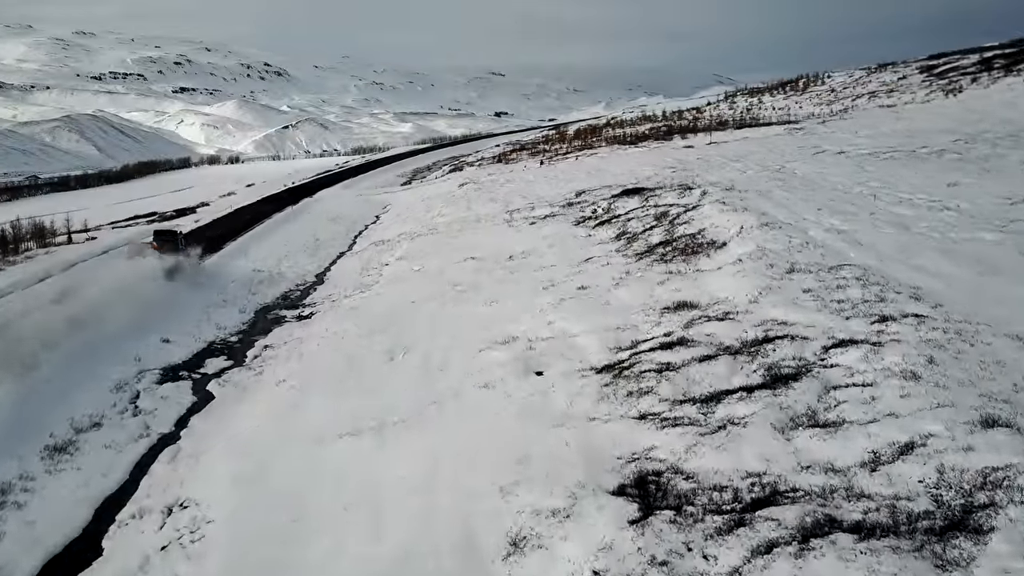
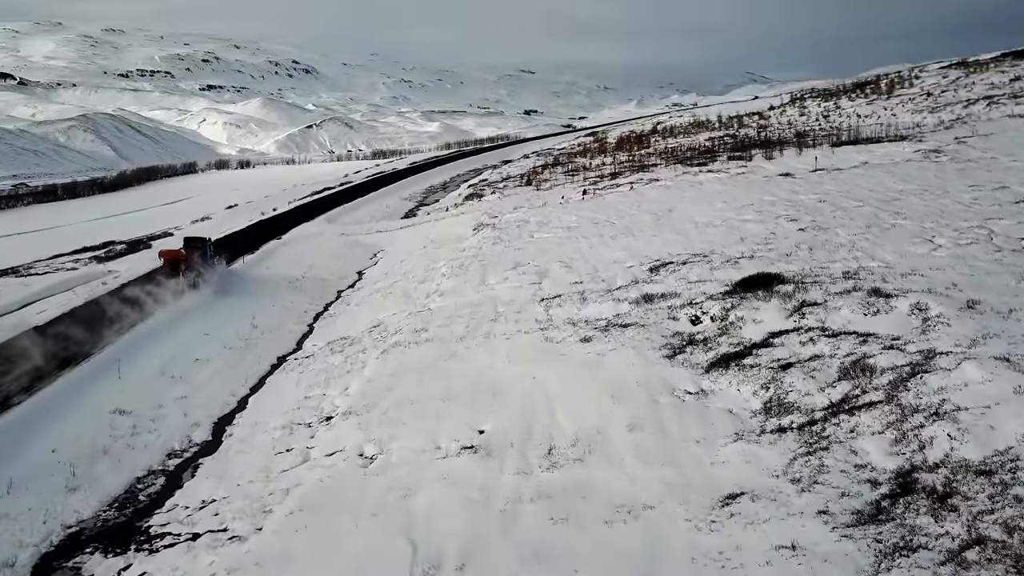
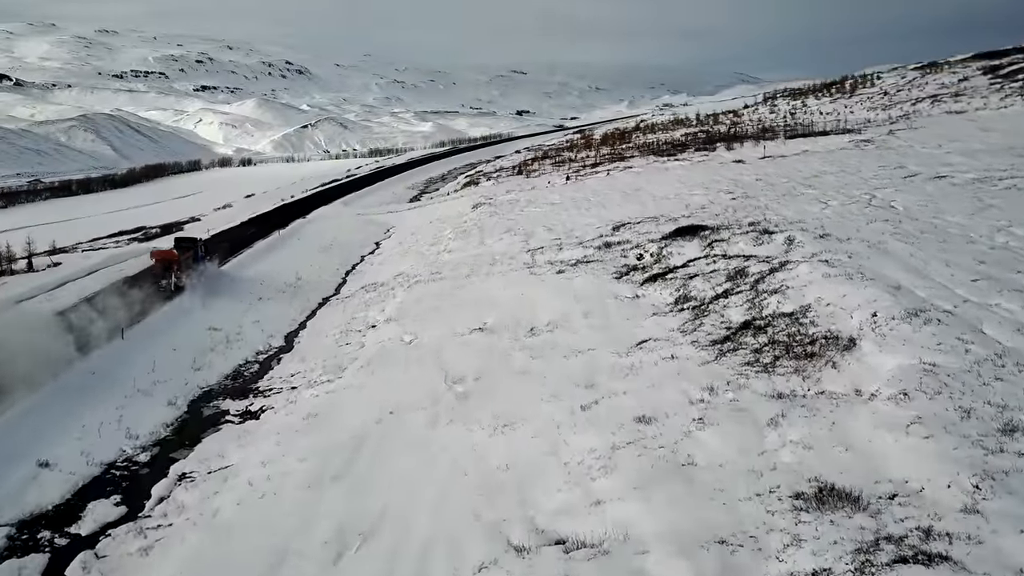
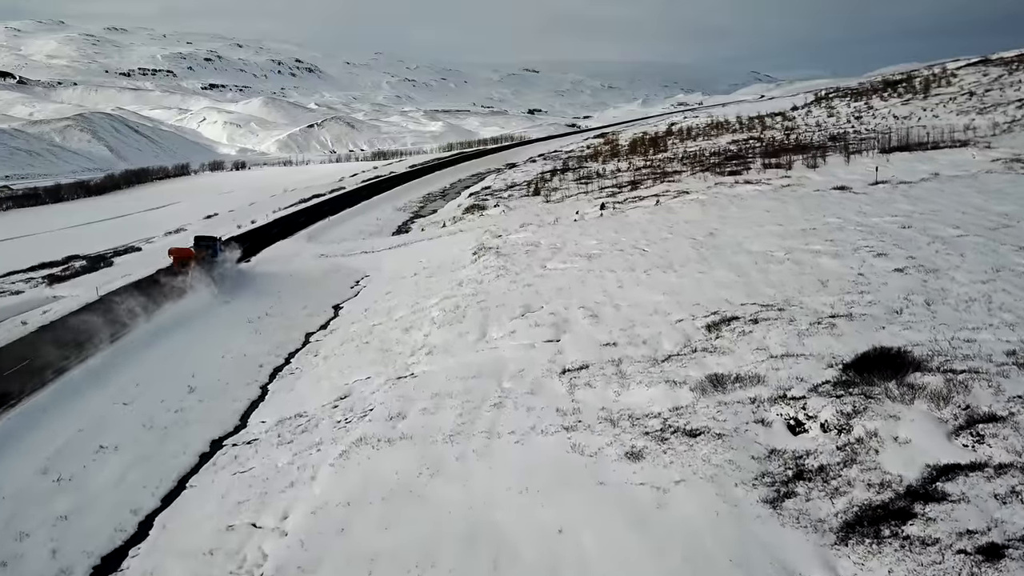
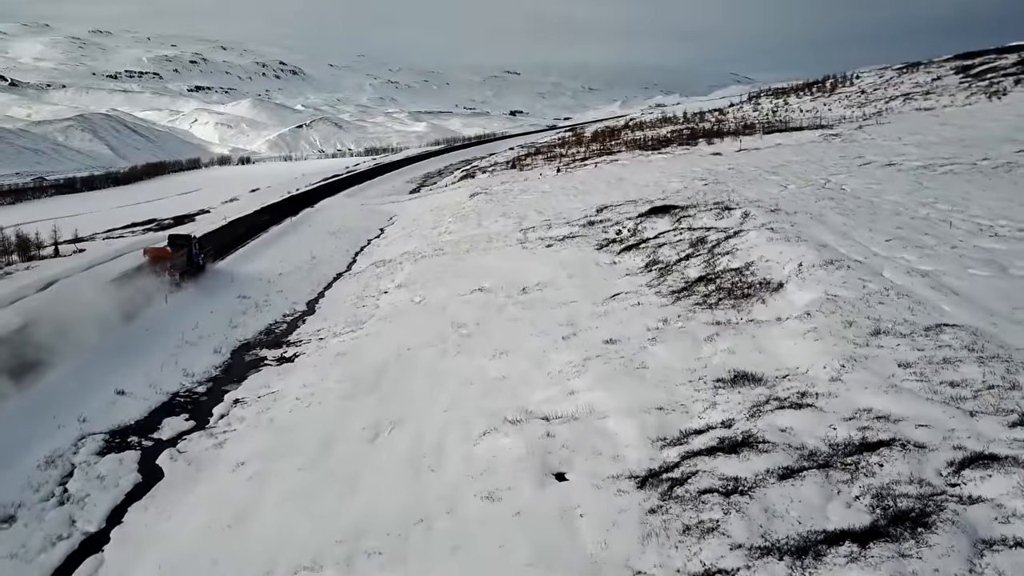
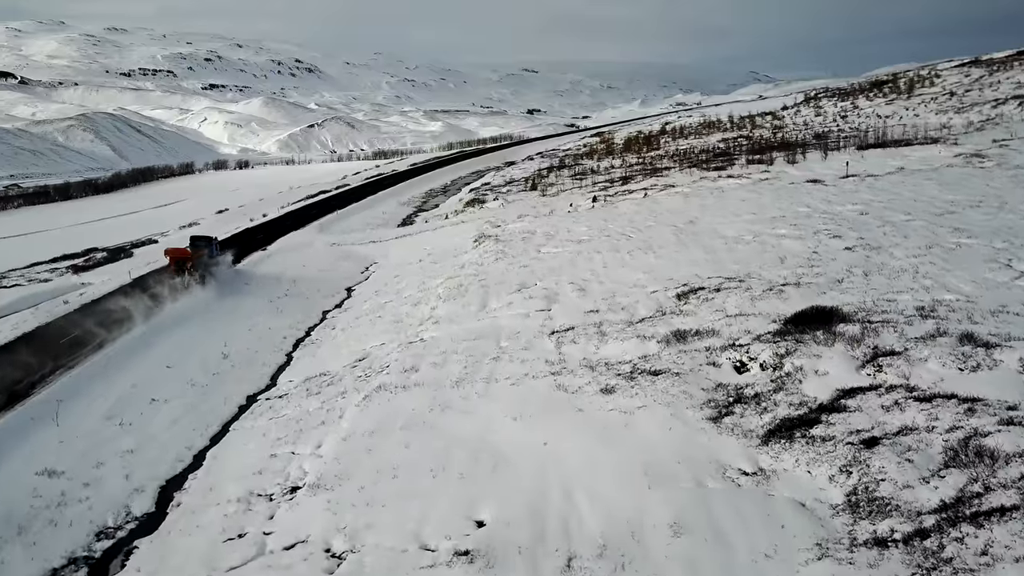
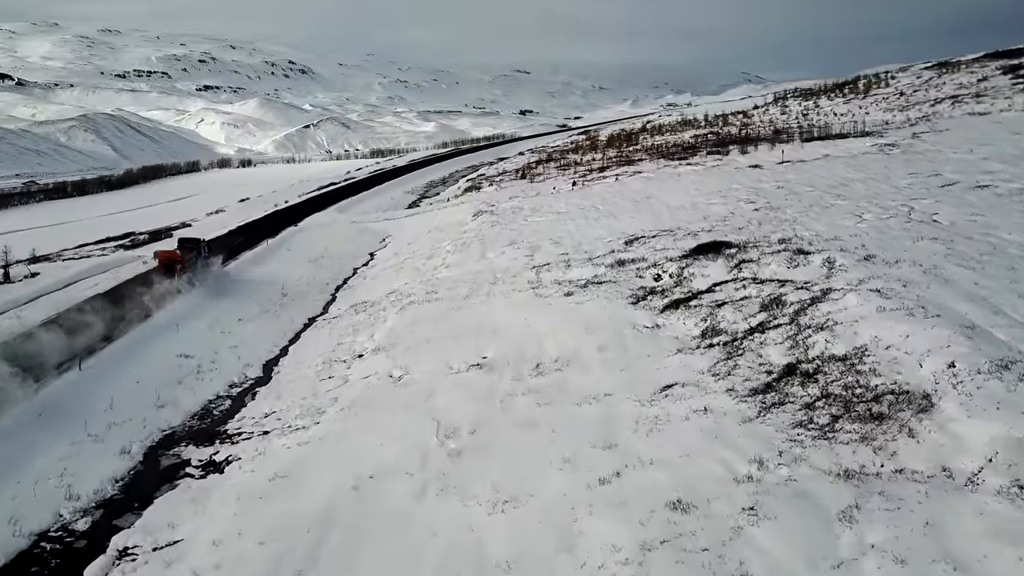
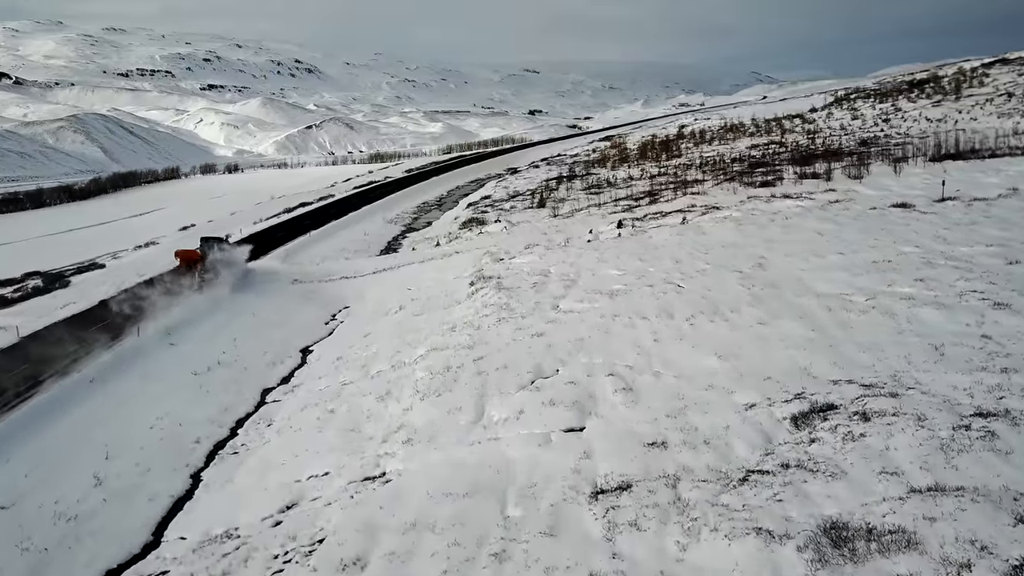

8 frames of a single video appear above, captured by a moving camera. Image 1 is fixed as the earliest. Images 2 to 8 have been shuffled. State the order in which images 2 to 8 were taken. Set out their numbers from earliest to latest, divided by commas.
5, 3, 7, 2, 6, 4, 8
